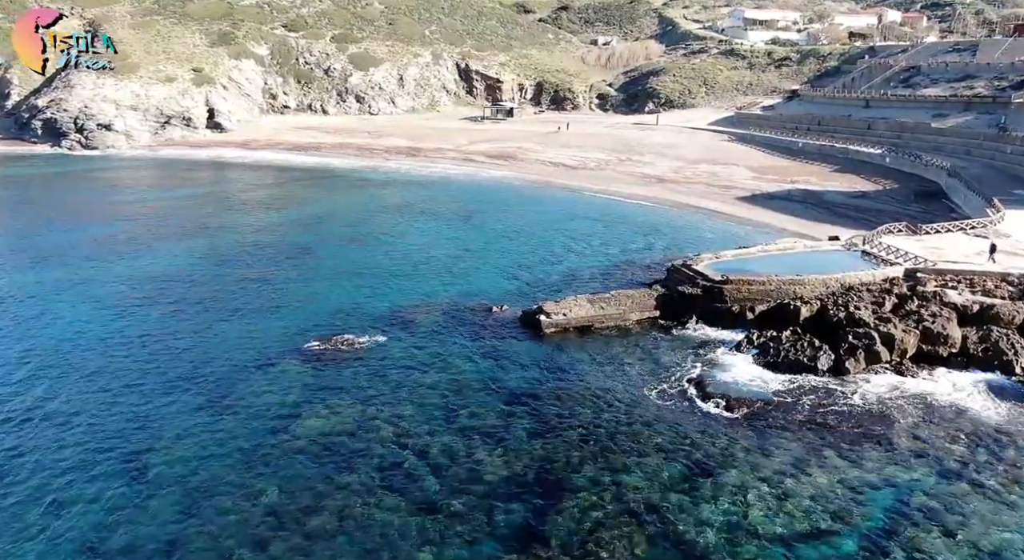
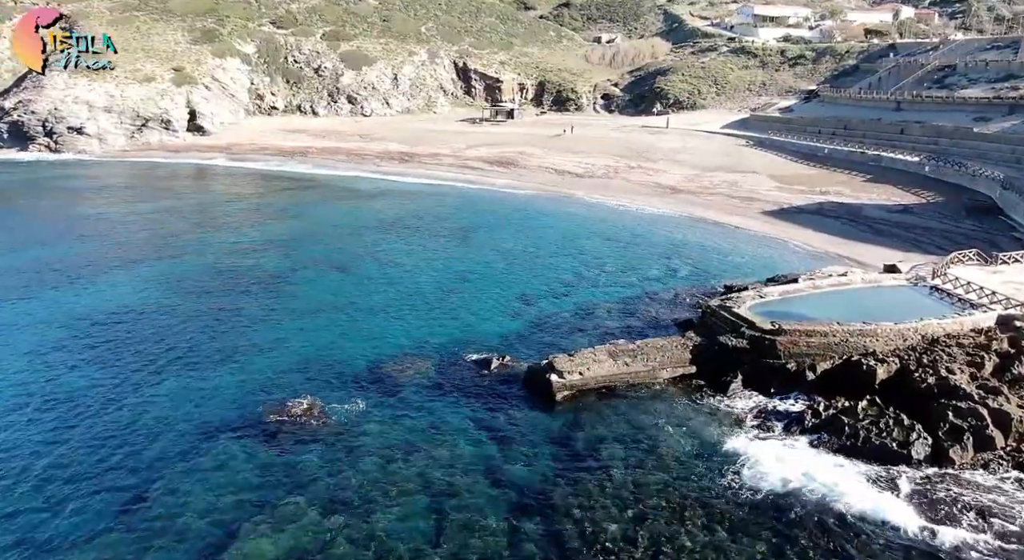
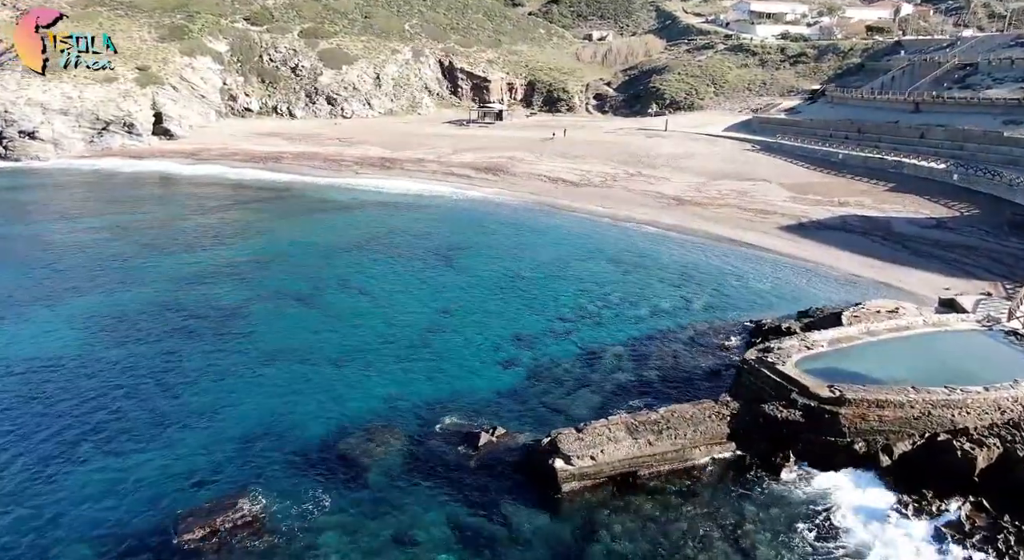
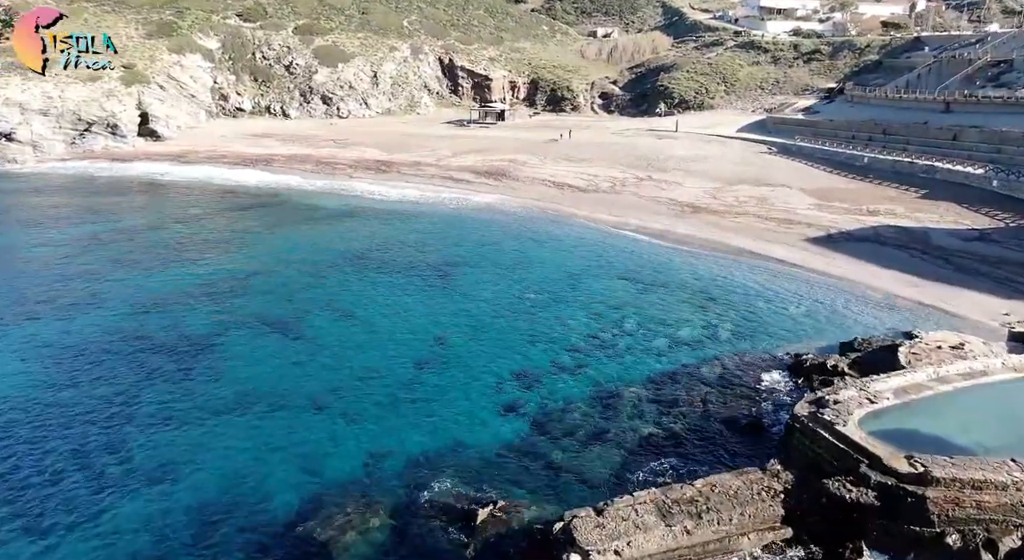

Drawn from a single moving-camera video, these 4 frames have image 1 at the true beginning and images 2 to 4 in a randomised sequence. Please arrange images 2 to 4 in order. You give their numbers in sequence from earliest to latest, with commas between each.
2, 3, 4
